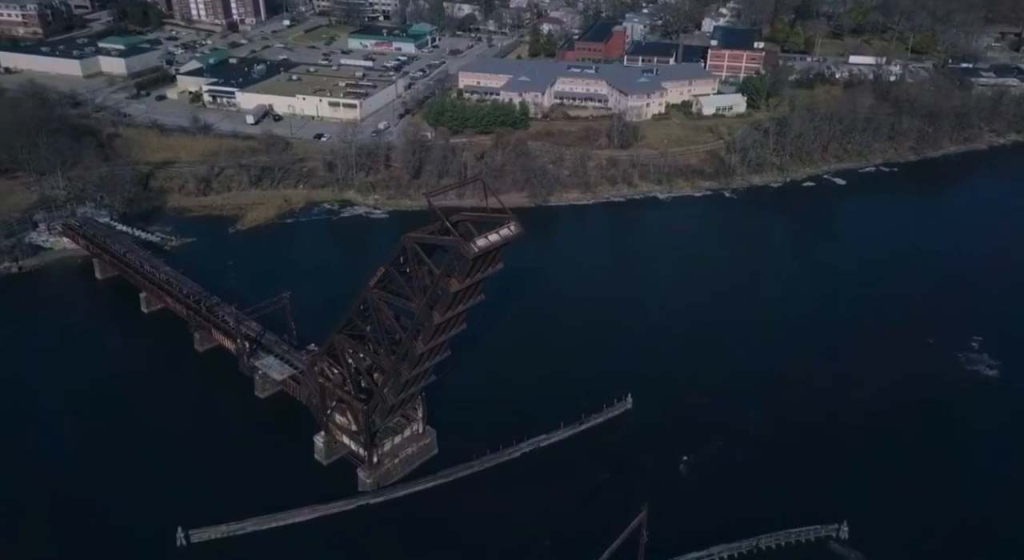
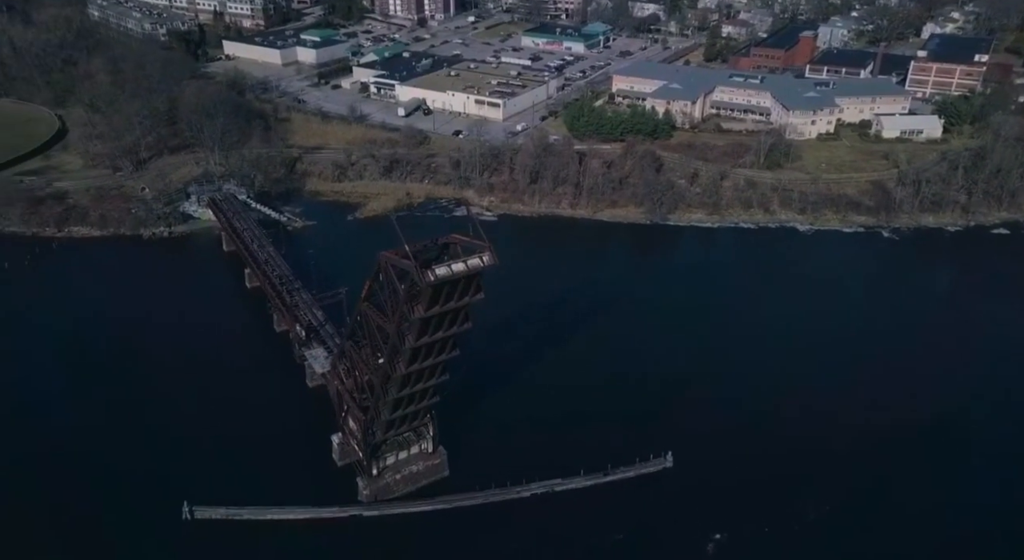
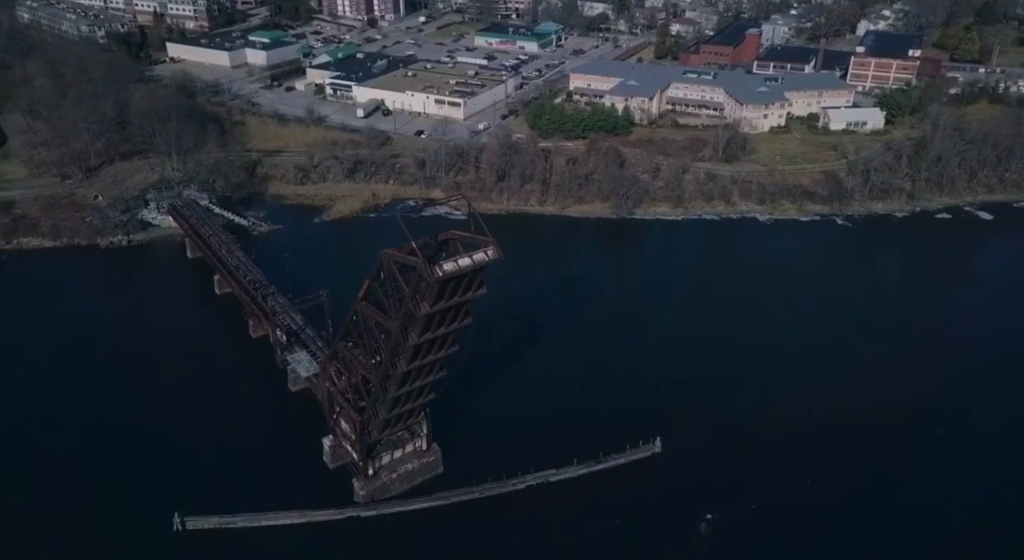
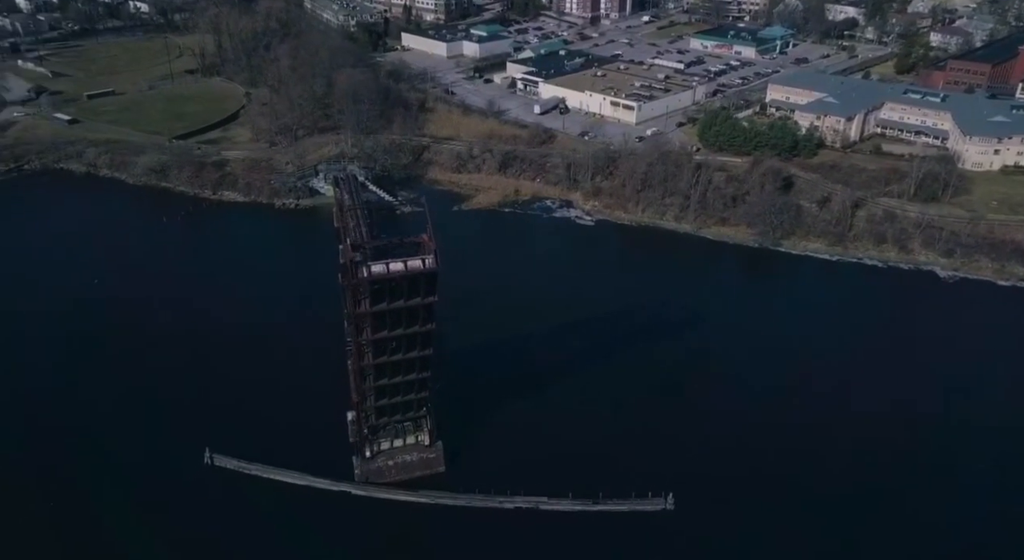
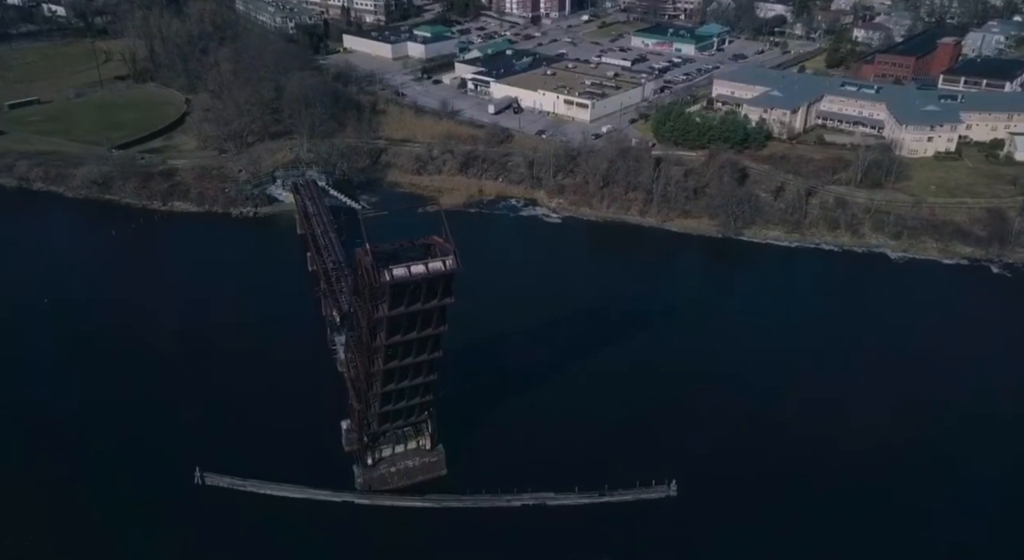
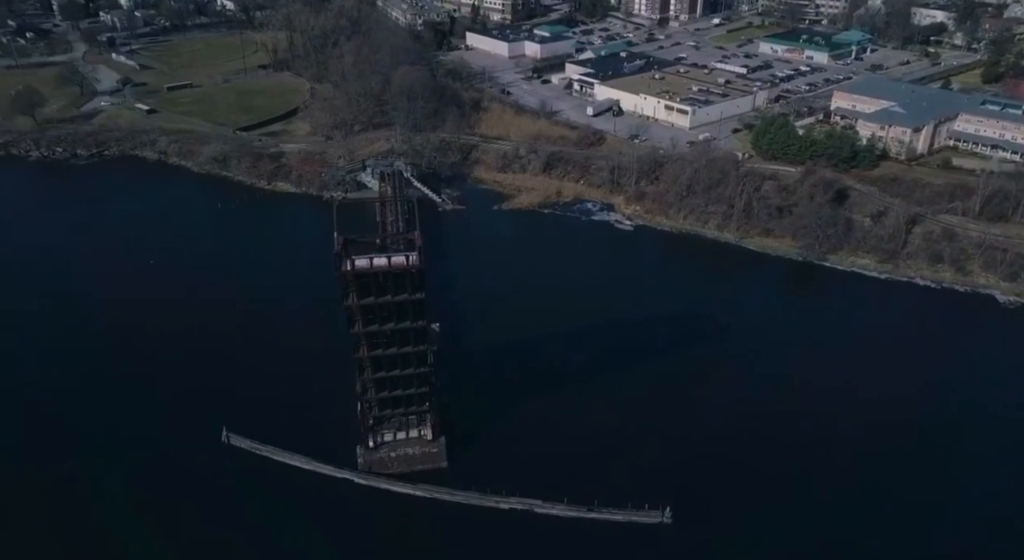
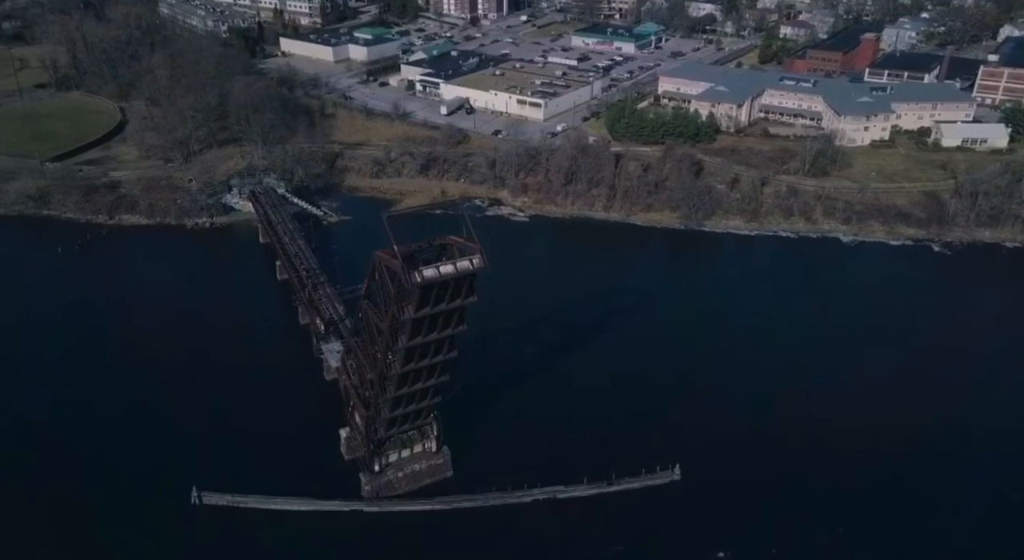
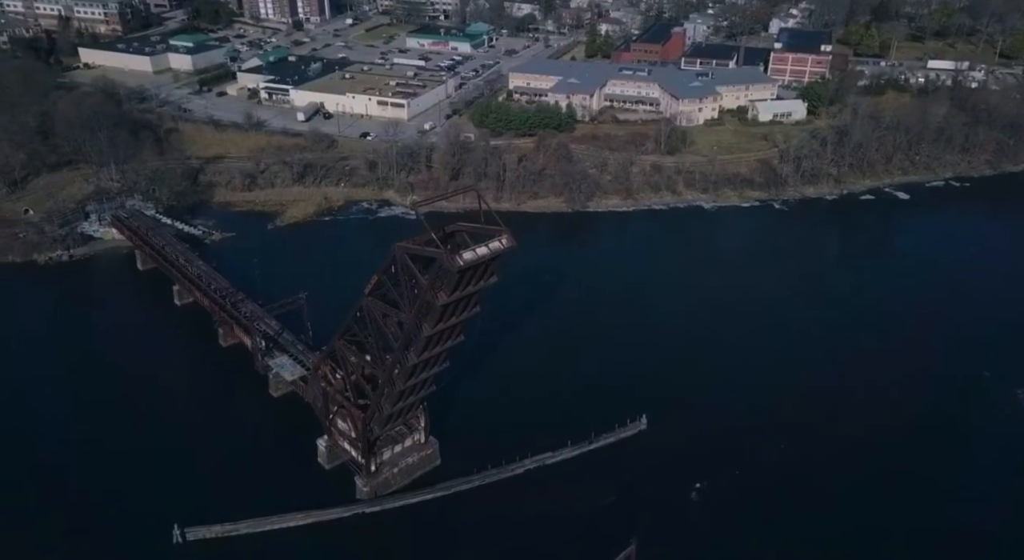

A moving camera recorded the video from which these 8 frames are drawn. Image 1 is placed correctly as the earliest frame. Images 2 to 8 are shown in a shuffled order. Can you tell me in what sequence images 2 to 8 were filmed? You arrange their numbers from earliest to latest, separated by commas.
8, 3, 2, 7, 5, 4, 6
